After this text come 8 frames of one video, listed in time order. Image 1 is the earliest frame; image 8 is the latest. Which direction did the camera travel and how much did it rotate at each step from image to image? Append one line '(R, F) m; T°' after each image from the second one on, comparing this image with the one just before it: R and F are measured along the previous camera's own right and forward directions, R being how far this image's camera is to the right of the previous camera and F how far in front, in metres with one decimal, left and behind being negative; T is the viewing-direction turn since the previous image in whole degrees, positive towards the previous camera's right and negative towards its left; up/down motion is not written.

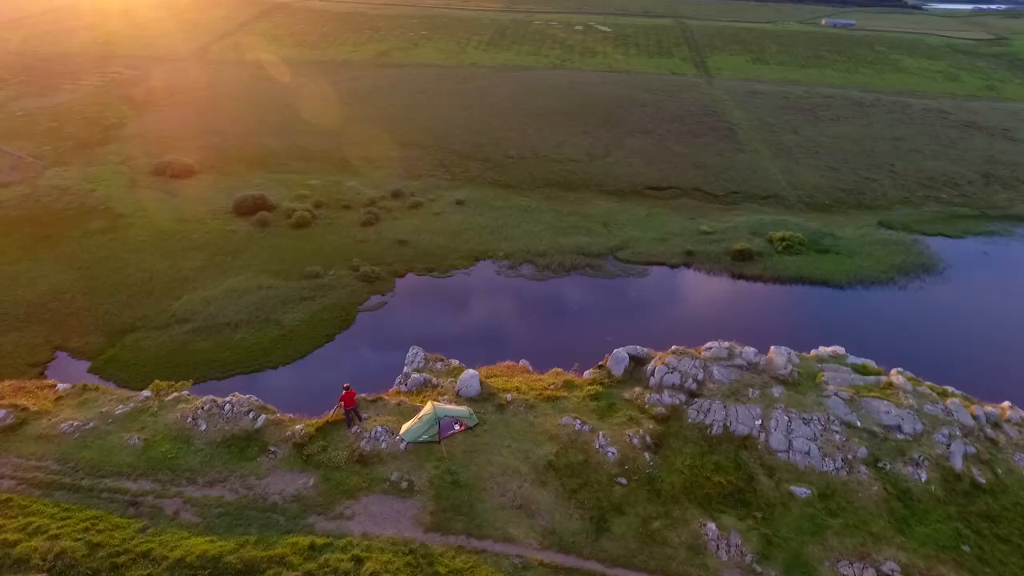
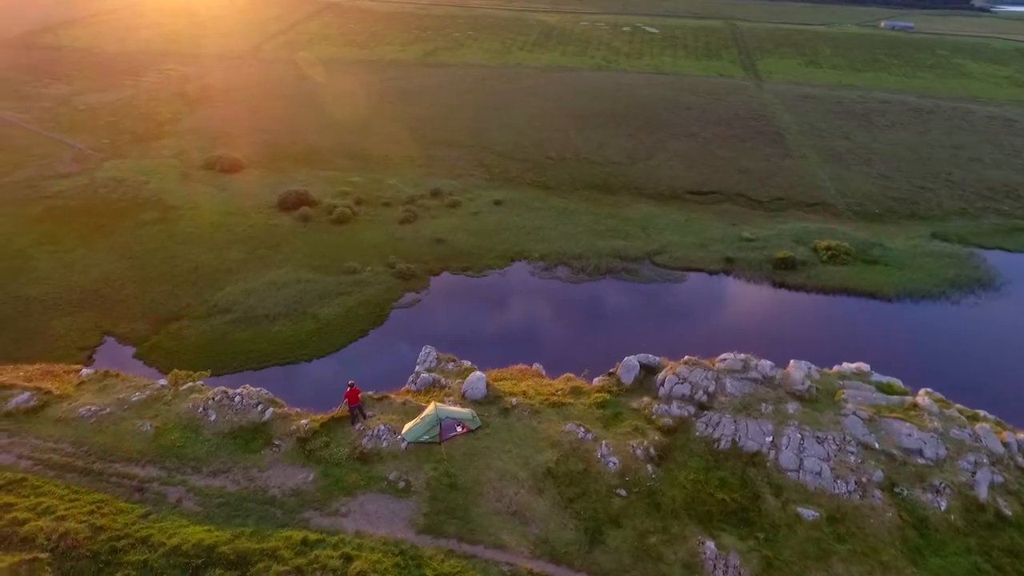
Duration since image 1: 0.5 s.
(+1.4, +0.3) m; -4°
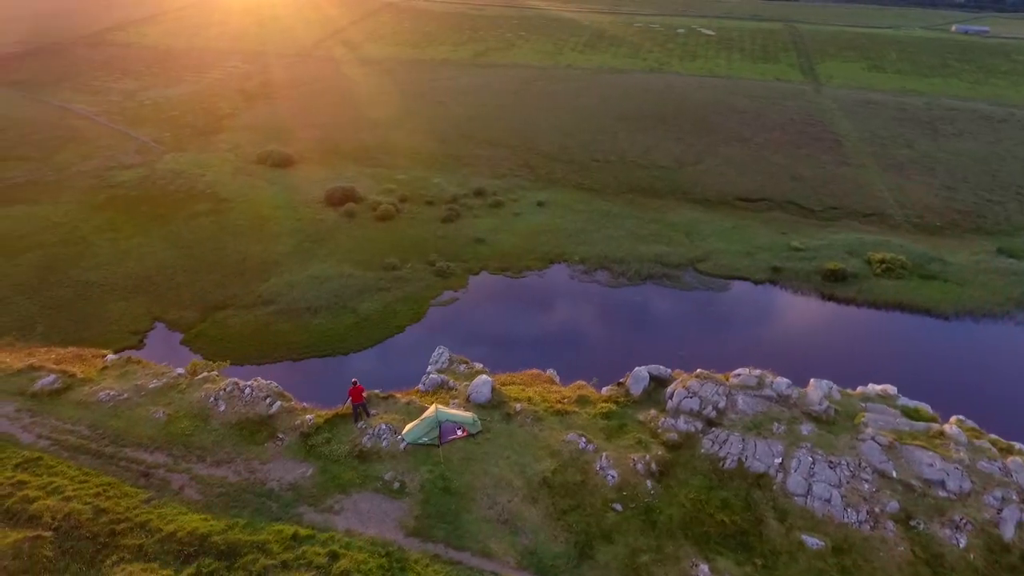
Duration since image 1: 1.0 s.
(+1.6, +0.4) m; -4°
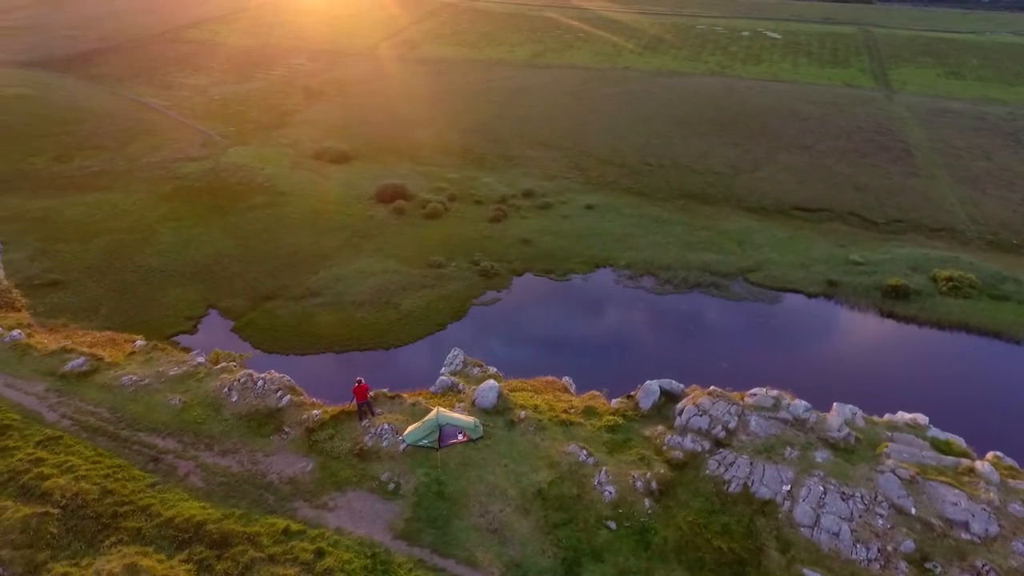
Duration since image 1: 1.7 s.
(+1.8, +0.4) m; -5°
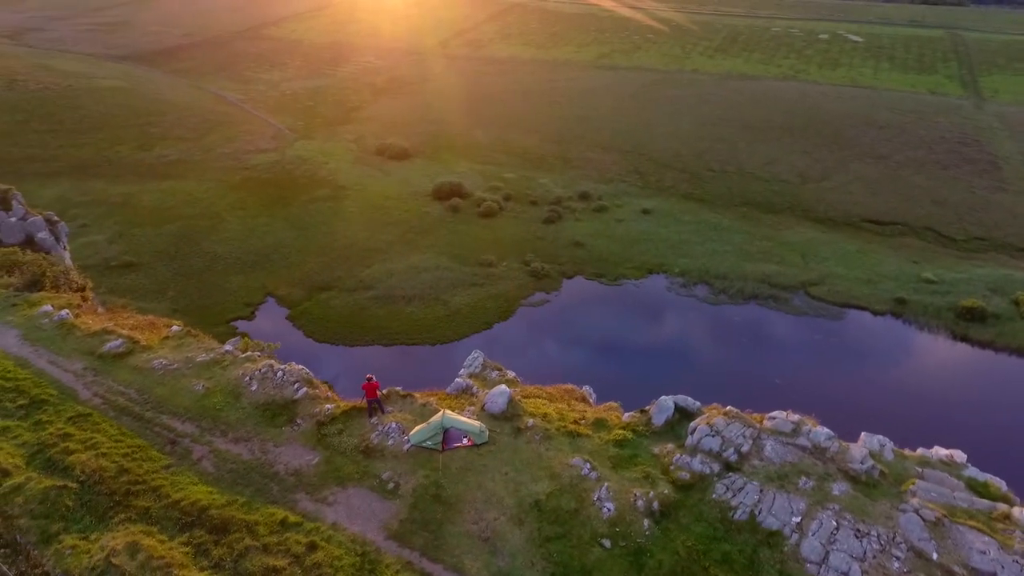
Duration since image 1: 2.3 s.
(+1.8, +0.4) m; -5°
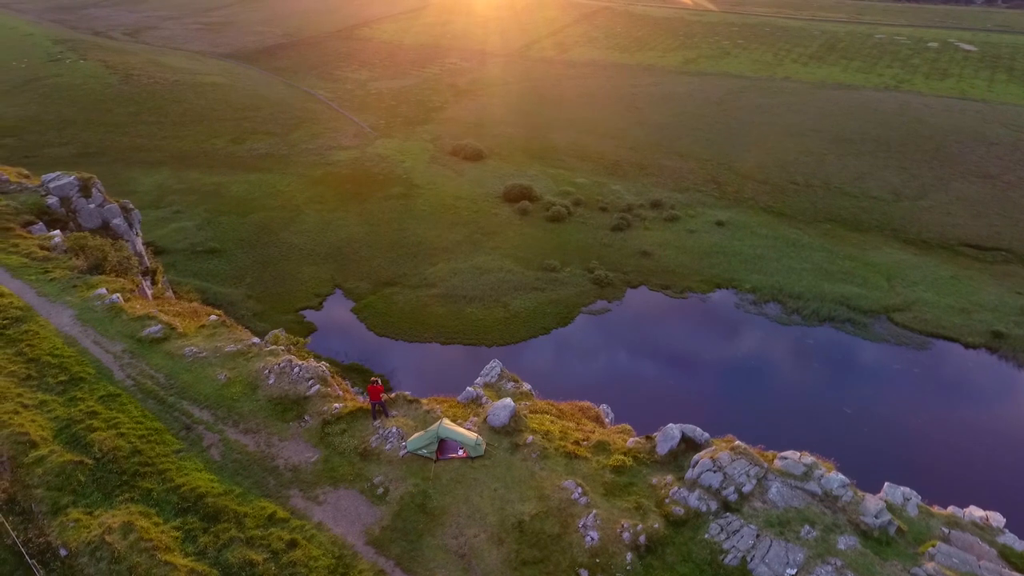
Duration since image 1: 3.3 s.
(+2.7, +0.6) m; -7°
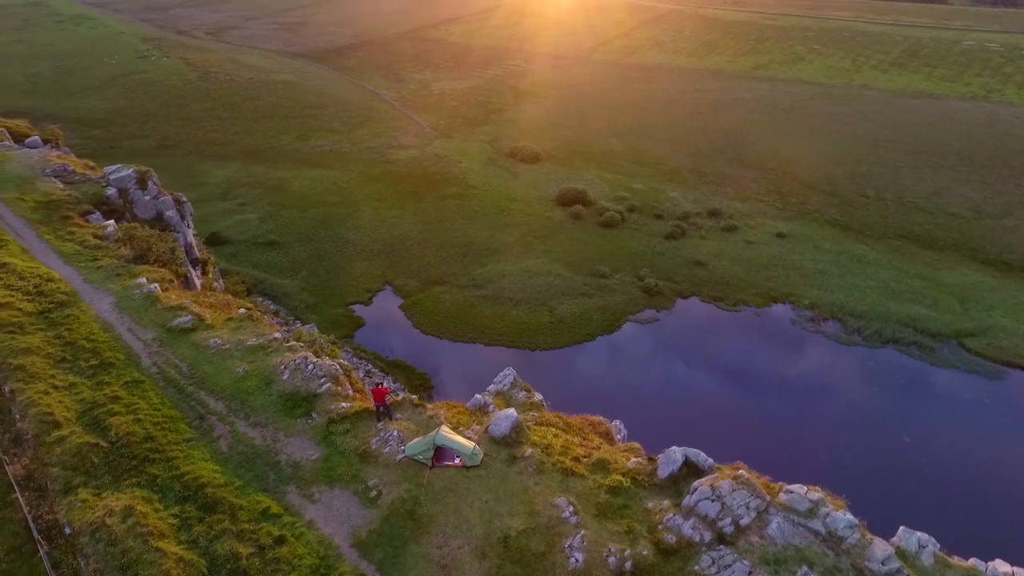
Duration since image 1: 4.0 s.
(+2.1, +0.4) m; -5°
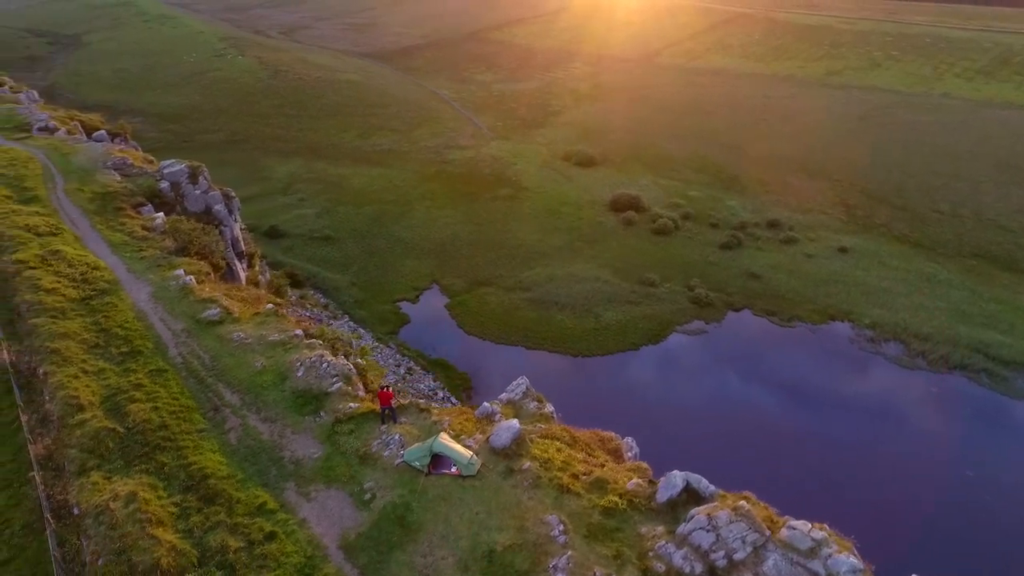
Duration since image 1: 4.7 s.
(+2.0, +0.4) m; -5°
